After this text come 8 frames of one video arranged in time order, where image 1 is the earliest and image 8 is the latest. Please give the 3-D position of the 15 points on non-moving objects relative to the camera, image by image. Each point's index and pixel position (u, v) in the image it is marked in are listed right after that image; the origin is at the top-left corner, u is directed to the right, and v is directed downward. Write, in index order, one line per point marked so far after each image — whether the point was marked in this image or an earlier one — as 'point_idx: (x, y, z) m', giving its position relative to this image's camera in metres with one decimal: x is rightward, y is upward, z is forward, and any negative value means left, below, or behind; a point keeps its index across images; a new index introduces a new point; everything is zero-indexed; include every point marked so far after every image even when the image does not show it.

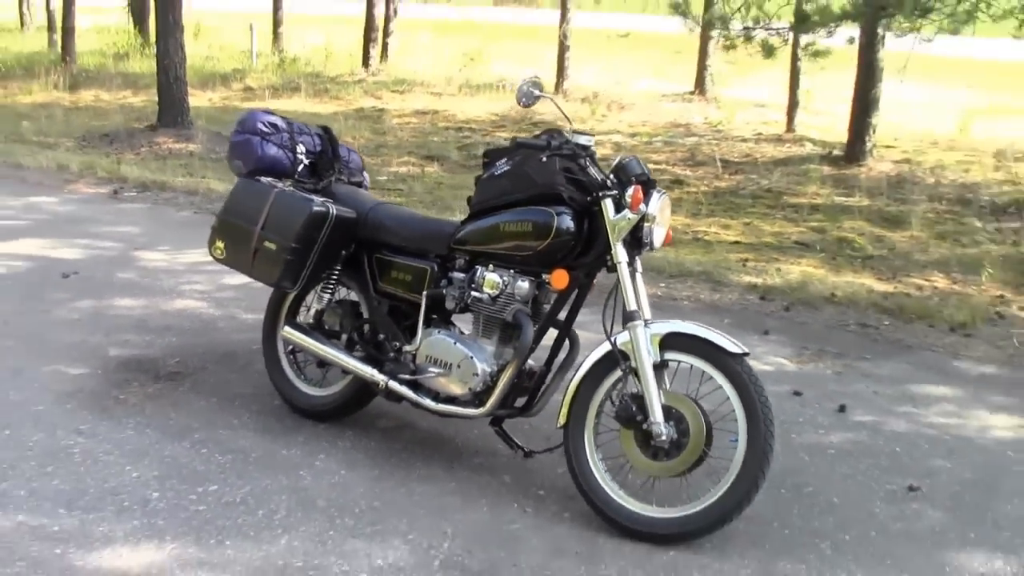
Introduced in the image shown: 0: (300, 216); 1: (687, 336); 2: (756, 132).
0: (-0.6, +0.2, +4.0) m
1: (+0.5, -0.1, +3.7) m
2: (+1.8, +1.2, +10.1) m
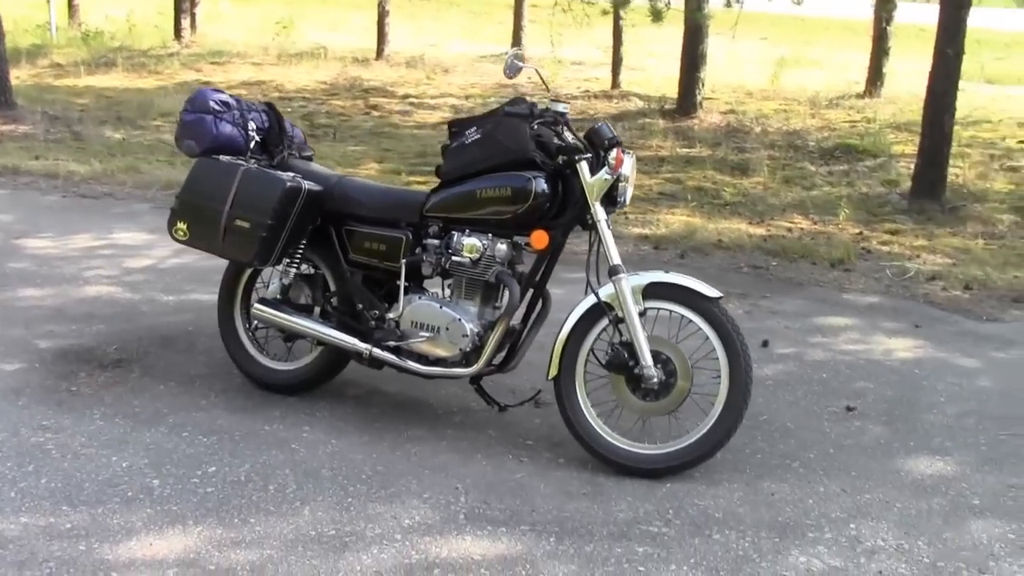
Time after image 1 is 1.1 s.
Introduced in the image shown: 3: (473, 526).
0: (-0.7, +0.3, +4.1) m
1: (+0.5, 0.0, +4.0) m
2: (+0.6, +1.5, +10.4) m
3: (-0.1, -0.6, +3.6) m
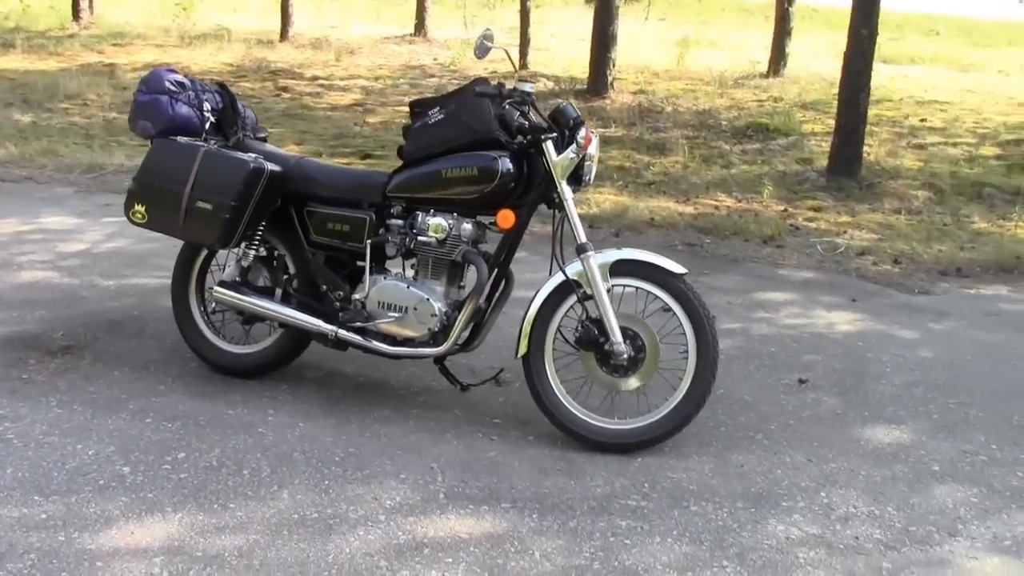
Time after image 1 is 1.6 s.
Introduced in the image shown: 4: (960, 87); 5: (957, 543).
0: (-0.8, +0.4, +4.0) m
1: (+0.4, +0.1, +4.0) m
2: (-0.2, +1.7, +10.4) m
3: (-0.1, -0.6, +3.6) m
4: (+3.6, +1.6, +10.7) m
5: (+1.2, -0.7, +3.6) m
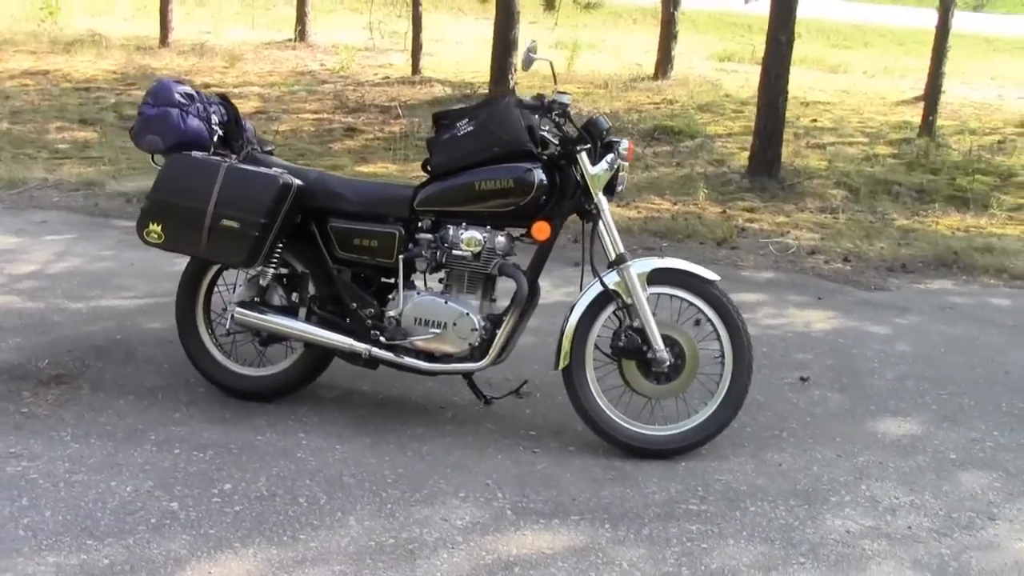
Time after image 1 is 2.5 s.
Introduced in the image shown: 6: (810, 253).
0: (-0.7, +0.3, +3.9) m
1: (+0.5, +0.1, +4.1) m
2: (-1.0, +1.6, +10.4) m
3: (0.0, -0.6, +3.6) m
4: (+2.7, +1.7, +11.1) m
5: (+1.4, -0.7, +3.8) m
6: (+1.4, +0.2, +6.1) m
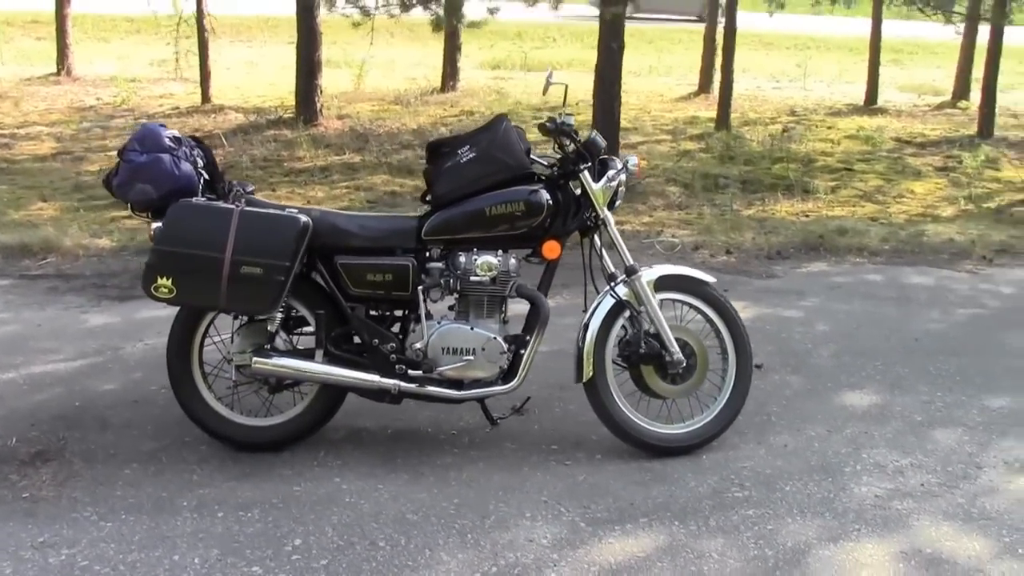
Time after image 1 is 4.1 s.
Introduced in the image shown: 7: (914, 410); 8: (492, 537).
0: (-0.7, +0.2, +3.8) m
1: (+0.5, 0.0, +4.3) m
2: (-2.6, +1.4, +10.0) m
3: (+0.3, -0.7, +3.7) m
4: (+0.9, +1.7, +11.6) m
5: (+1.5, -0.6, +4.2) m
6: (+0.9, +0.2, +6.4) m
7: (+1.4, -0.4, +4.7) m
8: (-0.1, -0.7, +3.7) m
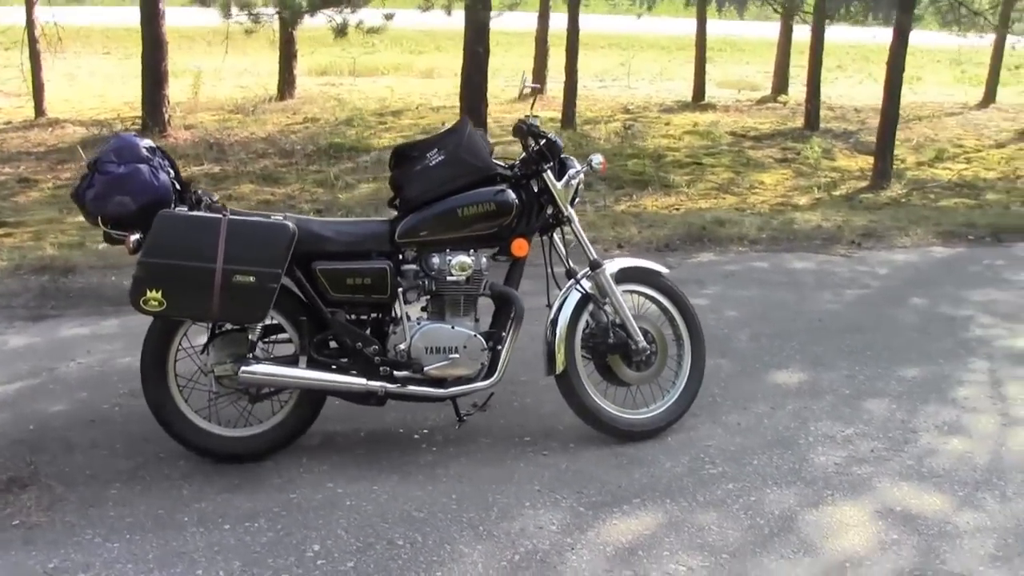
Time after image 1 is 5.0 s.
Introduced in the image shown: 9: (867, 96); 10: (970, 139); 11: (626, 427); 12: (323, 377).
0: (-0.7, +0.1, +3.8) m
1: (+0.4, +0.1, +4.4) m
2: (-3.7, +1.2, +9.6) m
3: (+0.3, -0.7, +3.9) m
4: (-0.6, +1.7, +11.8) m
5: (+1.4, -0.5, +4.6) m
6: (+0.4, +0.2, +6.6) m
7: (+1.2, -0.4, +5.0) m
8: (0.0, -0.7, +3.8) m
9: (+3.4, +1.8, +12.8) m
10: (+3.6, +1.2, +10.6) m
11: (+0.4, -0.5, +4.4) m
12: (-0.6, -0.3, +4.0) m
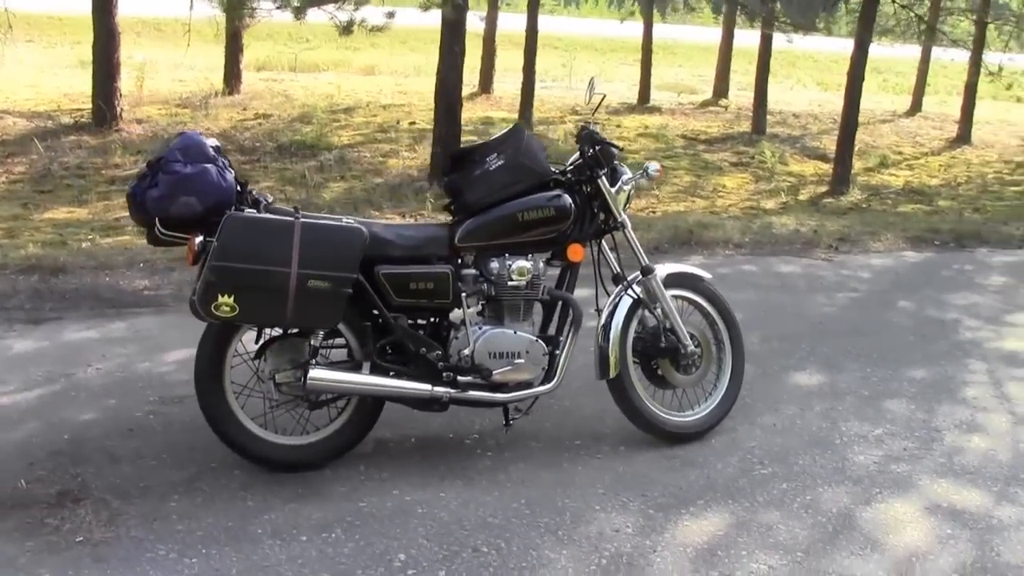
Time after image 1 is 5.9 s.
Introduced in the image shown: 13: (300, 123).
0: (-0.5, +0.1, +3.8) m
1: (+0.6, +0.1, +4.5) m
2: (-3.9, +1.2, +9.3) m
3: (+0.5, -0.7, +3.9) m
4: (-1.1, +1.7, +11.7) m
5: (+1.5, -0.5, +4.7) m
6: (+0.3, +0.2, +6.7) m
7: (+1.3, -0.4, +5.2) m
8: (+0.2, -0.7, +3.8) m
9: (+2.8, +1.8, +13.1) m
10: (+3.2, +1.2, +10.9) m
11: (+0.5, -0.5, +4.4) m
12: (-0.4, -0.3, +4.0) m
13: (-1.6, +1.2, +9.9) m
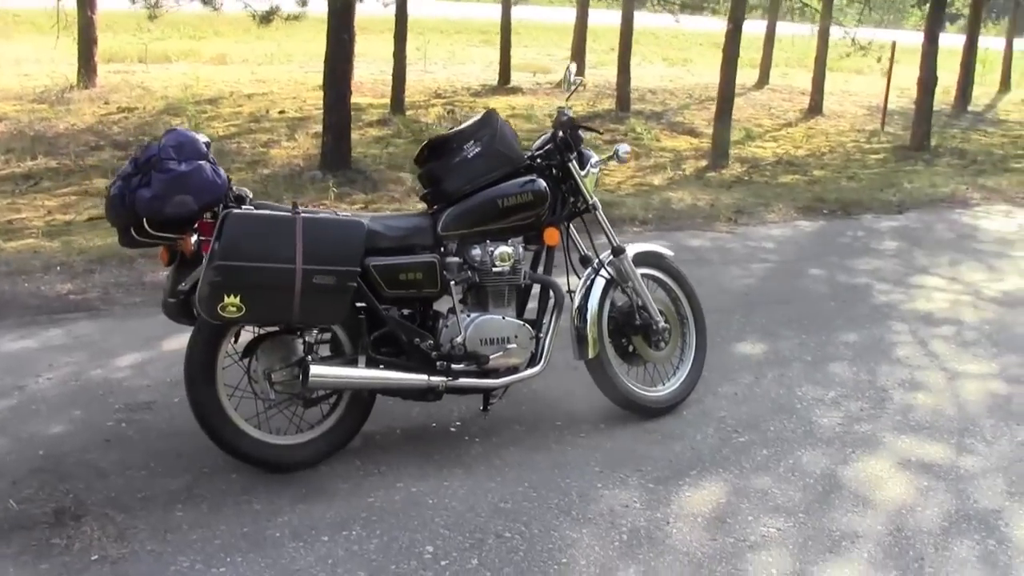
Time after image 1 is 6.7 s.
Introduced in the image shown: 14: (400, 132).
0: (-0.4, +0.1, +3.7) m
1: (+0.5, +0.1, +4.6) m
2: (-4.7, +1.1, +8.6) m
3: (+0.5, -0.6, +4.0) m
4: (-2.3, +1.8, +11.4) m
5: (+1.4, -0.4, +5.0) m
6: (-0.1, +0.3, +6.7) m
7: (+1.1, -0.3, +5.4) m
8: (+0.2, -0.6, +3.8) m
9: (+1.4, +2.1, +13.4) m
10: (+2.1, +1.4, +11.3) m
11: (+0.5, -0.4, +4.5) m
12: (-0.4, -0.3, +4.0) m
13: (-2.5, +1.2, +9.6) m
14: (-0.8, +1.1, +9.4) m
